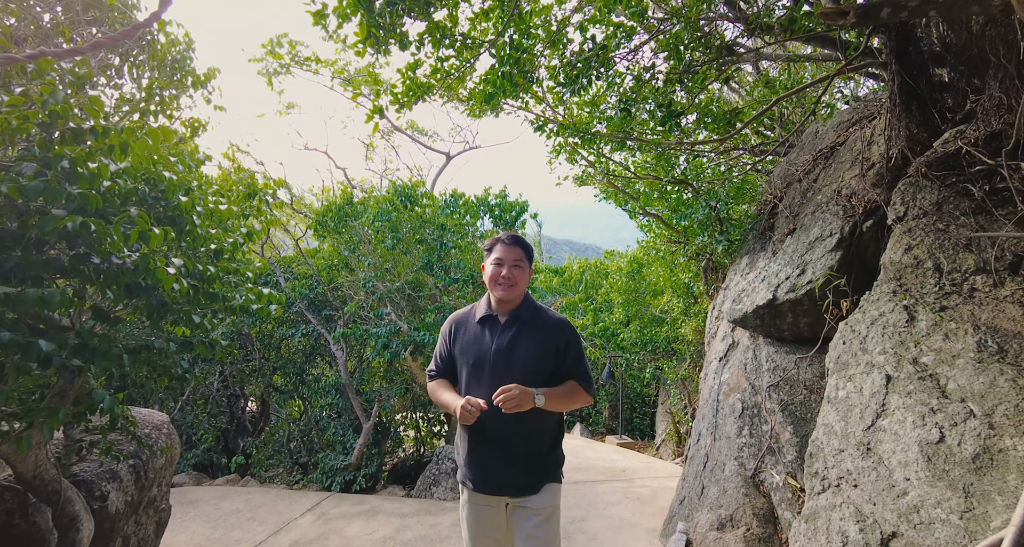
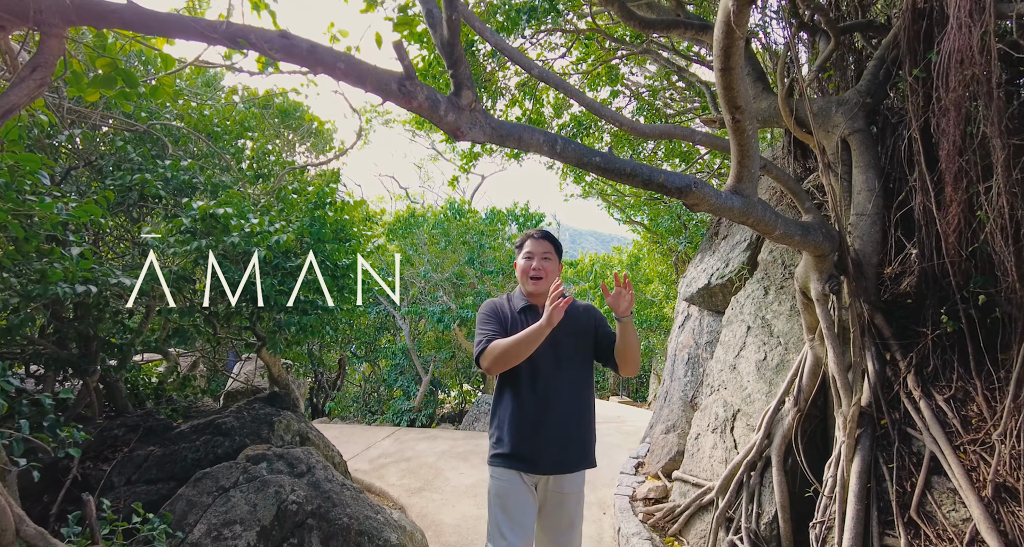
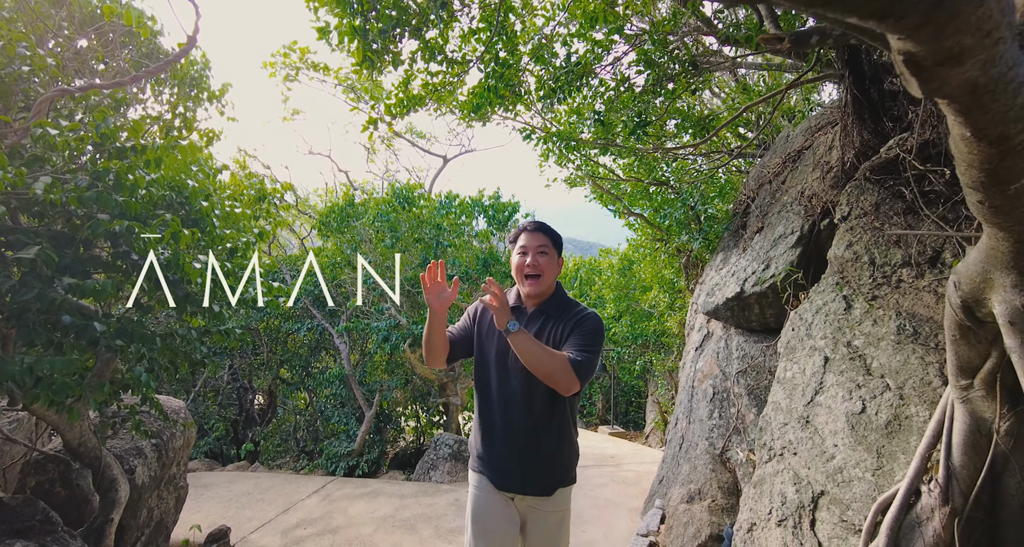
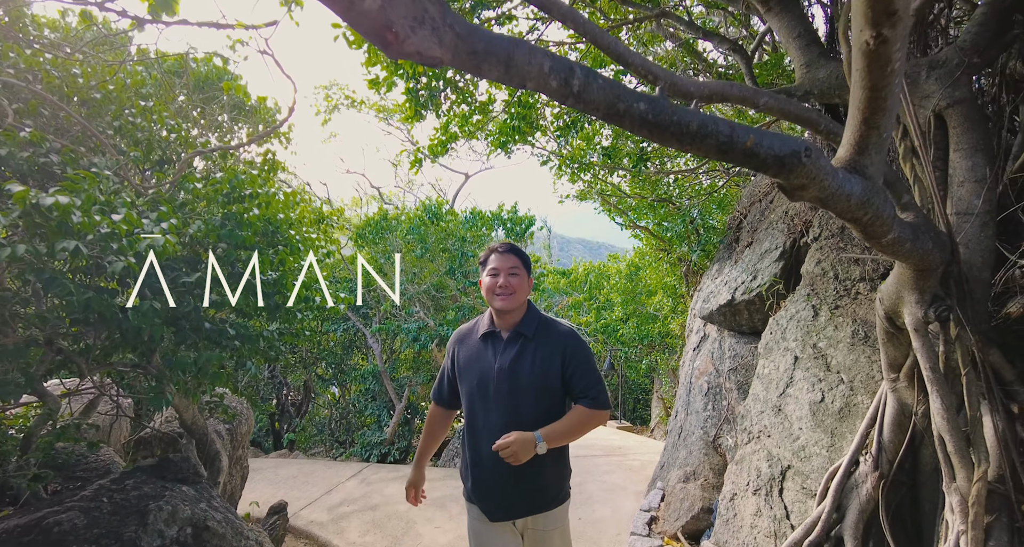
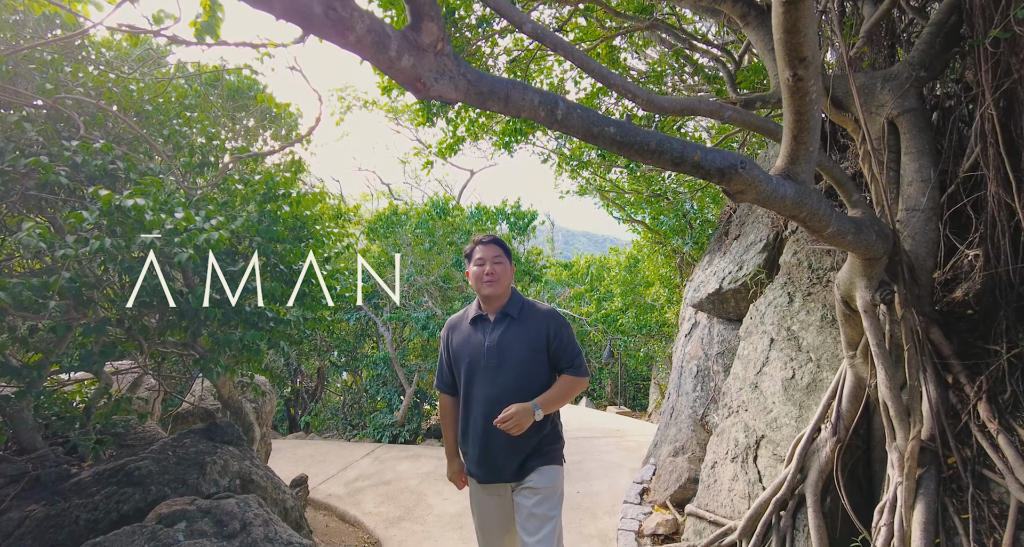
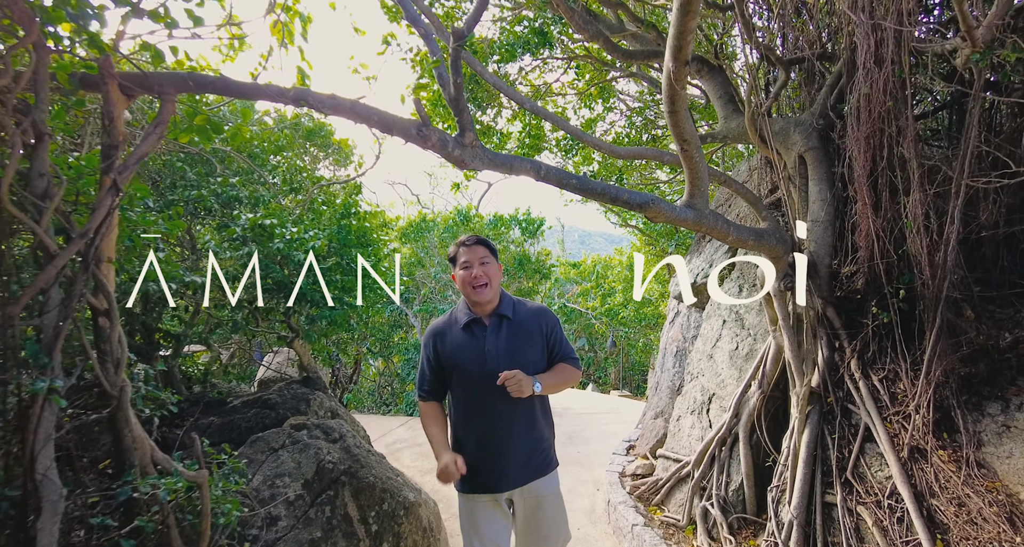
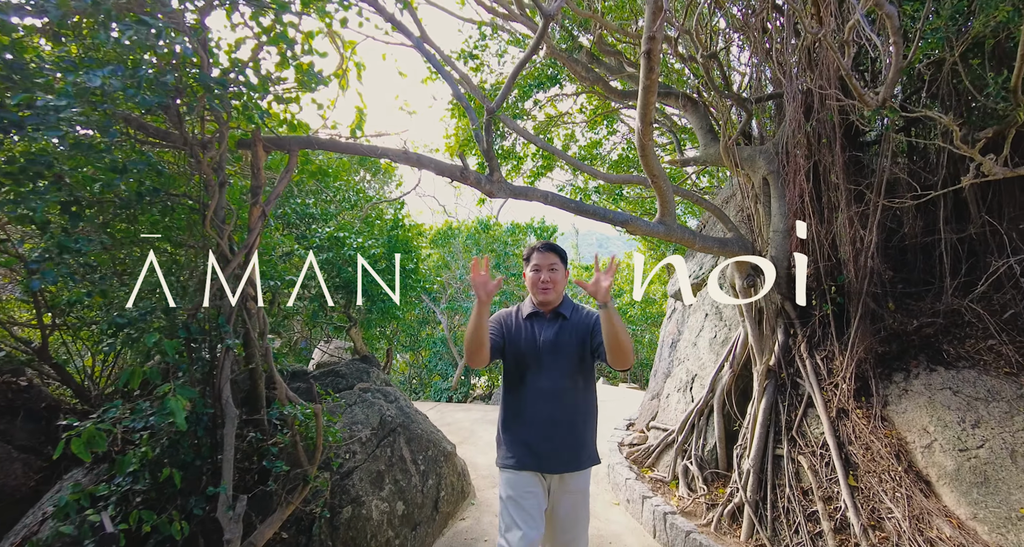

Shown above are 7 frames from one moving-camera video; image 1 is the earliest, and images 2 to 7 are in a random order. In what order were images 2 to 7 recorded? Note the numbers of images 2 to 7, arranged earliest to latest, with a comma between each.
3, 4, 5, 2, 6, 7
